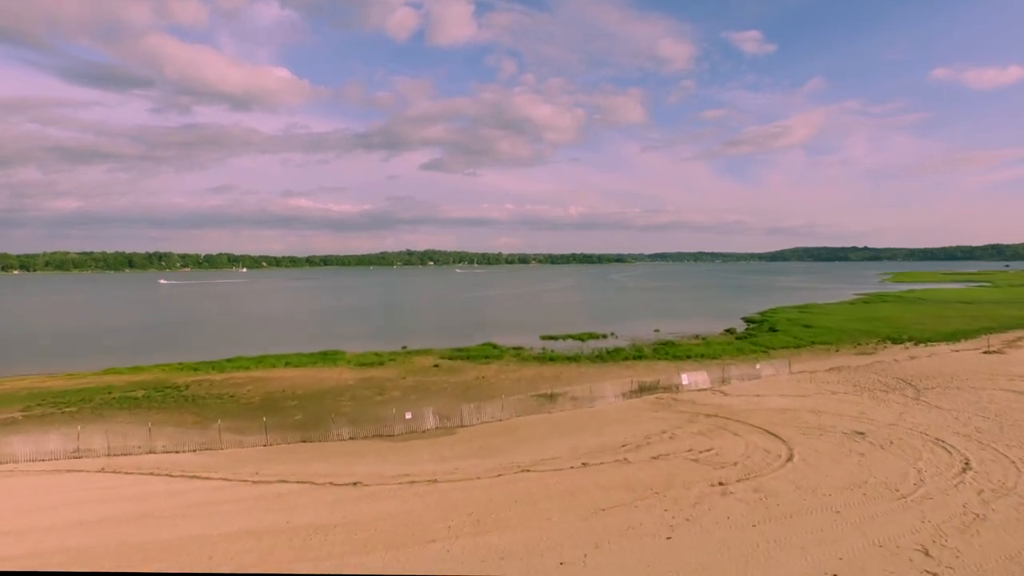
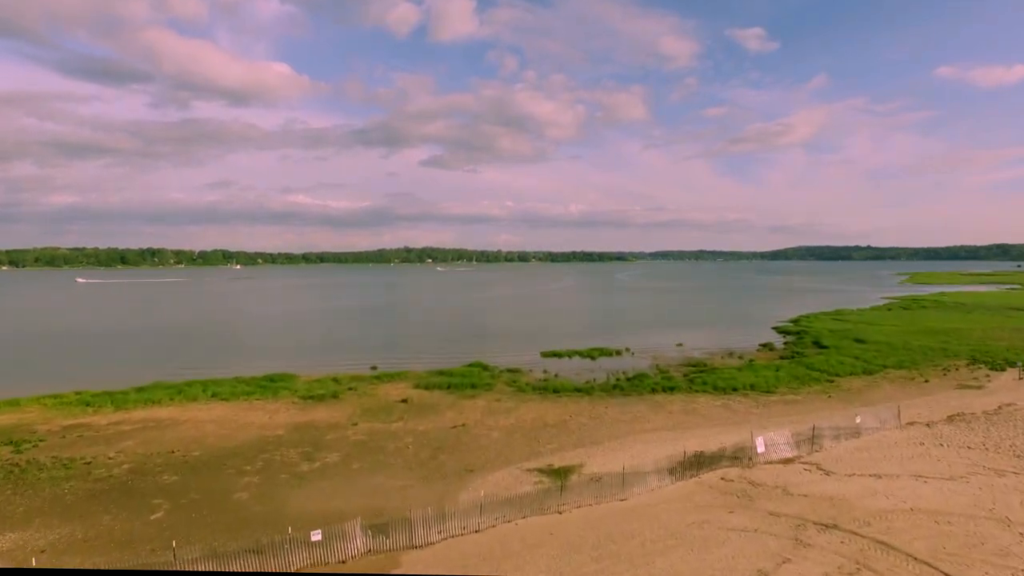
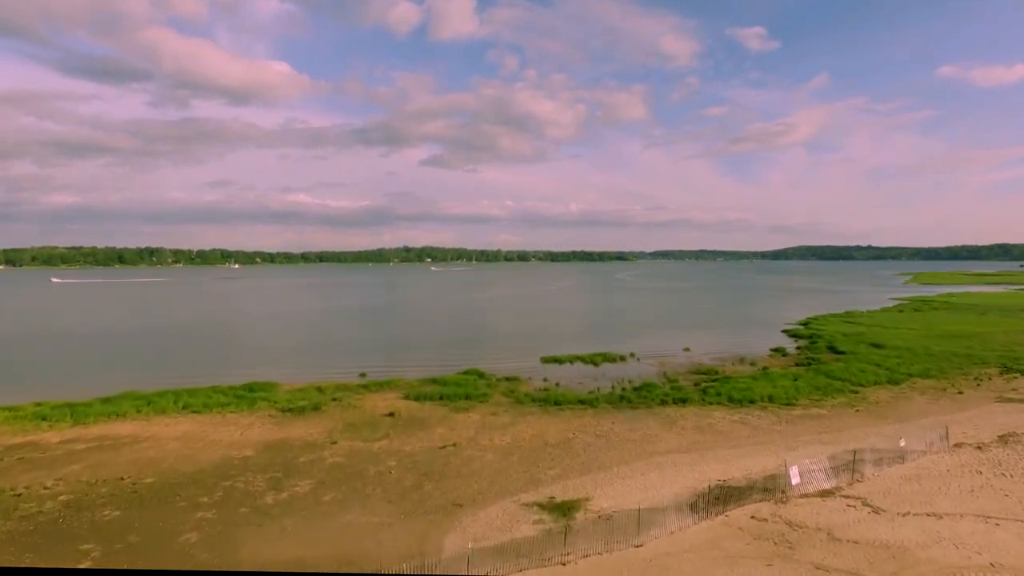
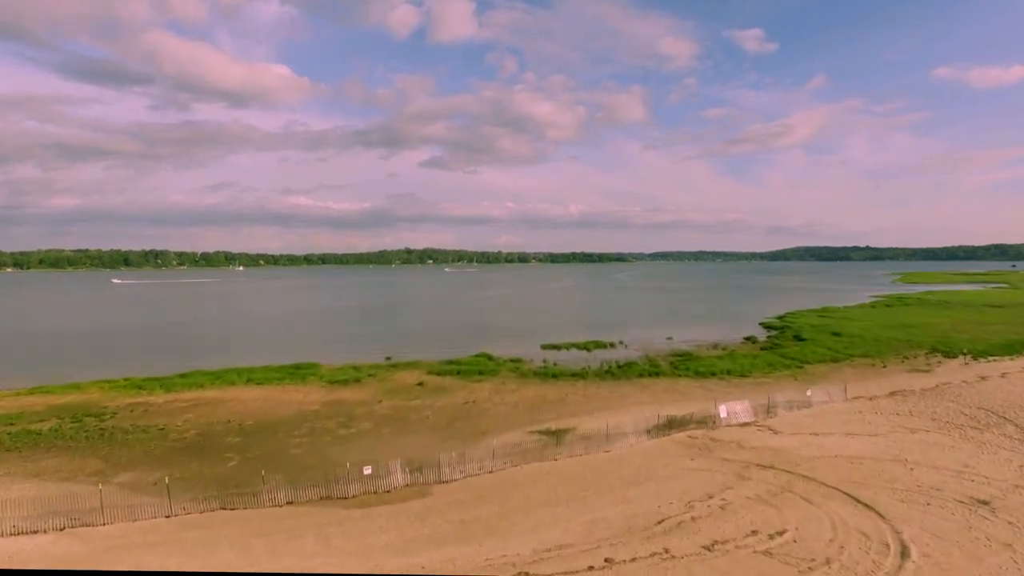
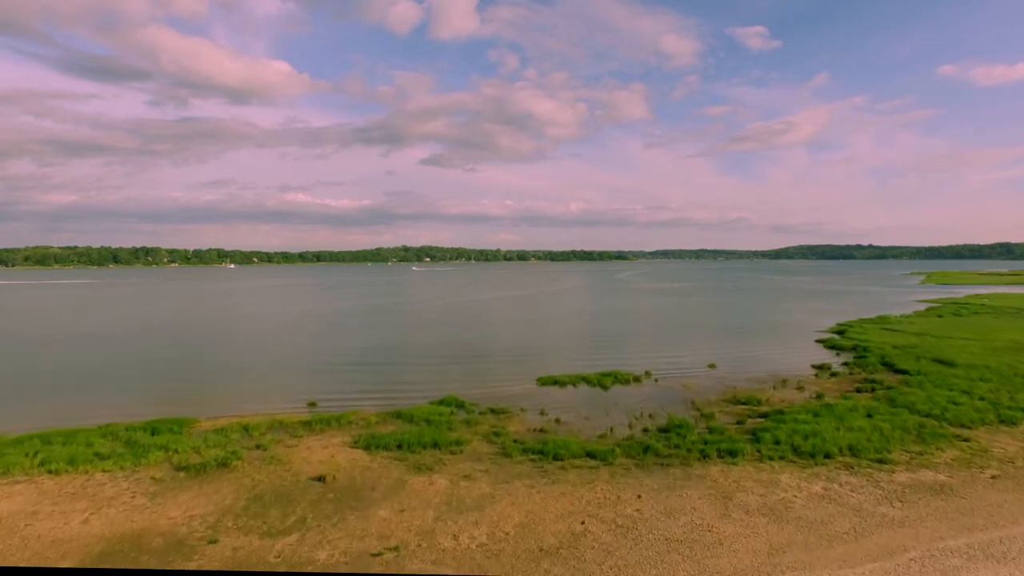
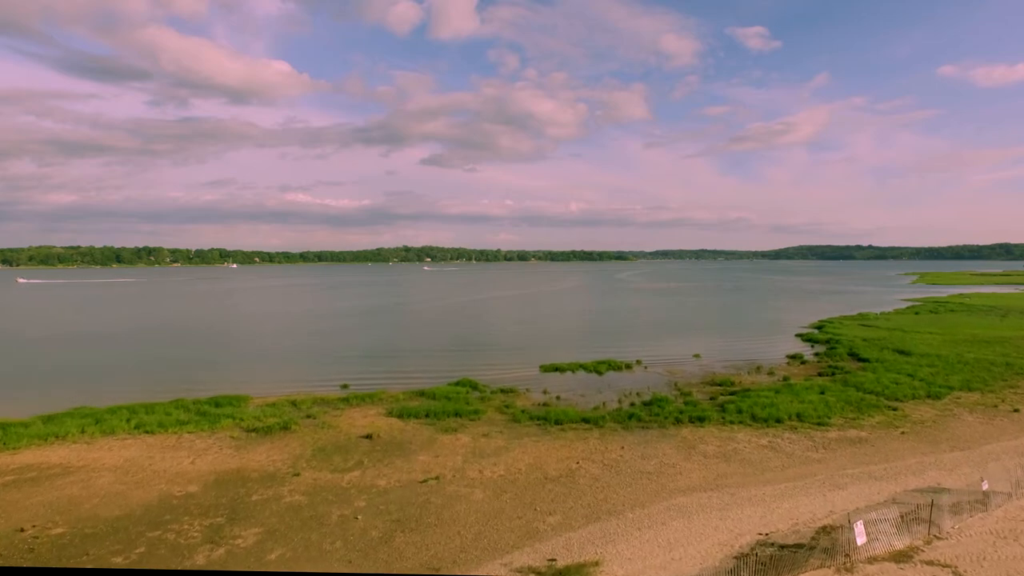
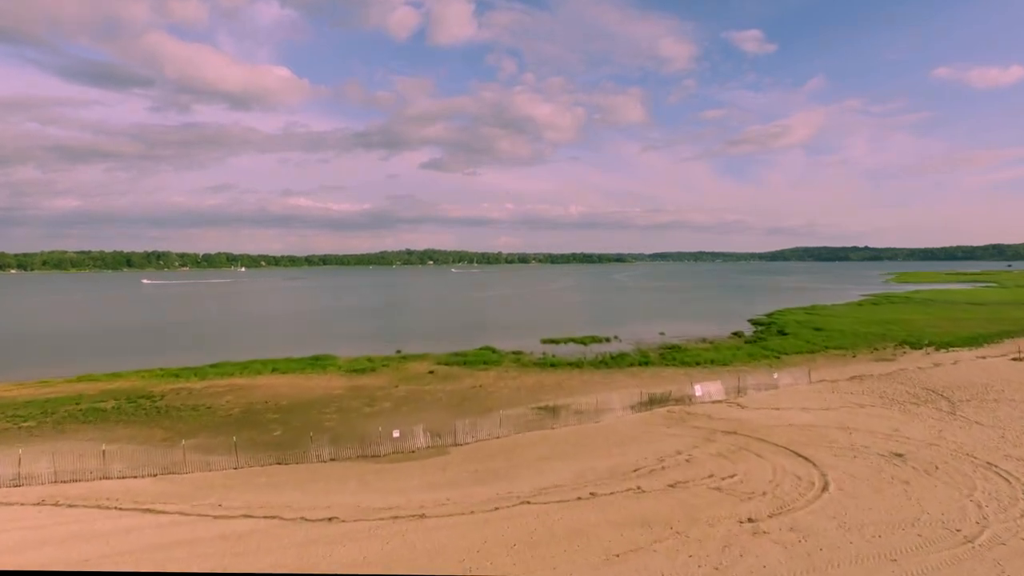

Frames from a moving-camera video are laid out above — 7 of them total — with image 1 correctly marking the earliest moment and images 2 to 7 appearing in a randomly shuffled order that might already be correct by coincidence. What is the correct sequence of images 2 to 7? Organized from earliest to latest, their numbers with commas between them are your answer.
7, 4, 2, 3, 6, 5
